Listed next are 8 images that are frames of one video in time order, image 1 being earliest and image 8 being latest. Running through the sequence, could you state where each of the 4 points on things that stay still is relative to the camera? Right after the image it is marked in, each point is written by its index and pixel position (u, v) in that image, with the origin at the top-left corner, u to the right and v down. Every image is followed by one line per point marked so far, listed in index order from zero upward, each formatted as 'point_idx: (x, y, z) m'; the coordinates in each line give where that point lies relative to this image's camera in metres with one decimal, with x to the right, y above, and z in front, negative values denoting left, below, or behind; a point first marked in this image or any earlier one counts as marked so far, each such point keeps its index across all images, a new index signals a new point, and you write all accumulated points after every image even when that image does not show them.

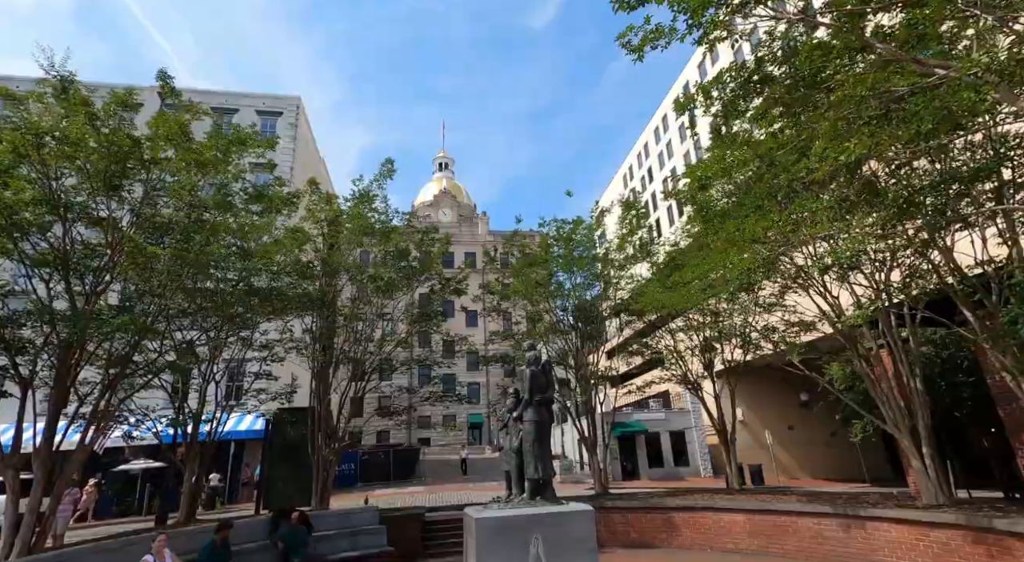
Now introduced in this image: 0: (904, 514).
0: (+5.7, -3.3, +7.9) m
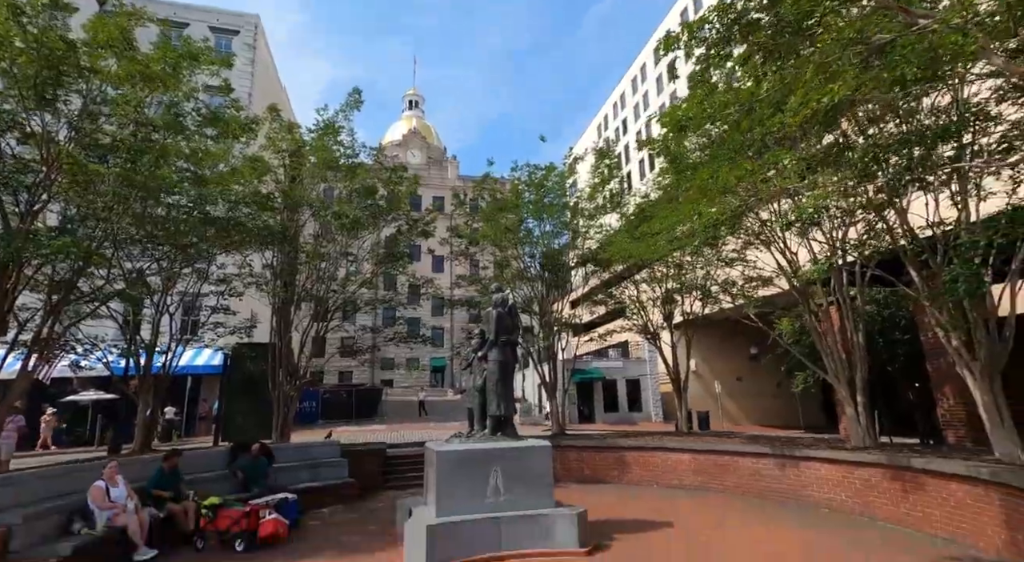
0: (+5.1, -2.7, +8.6) m
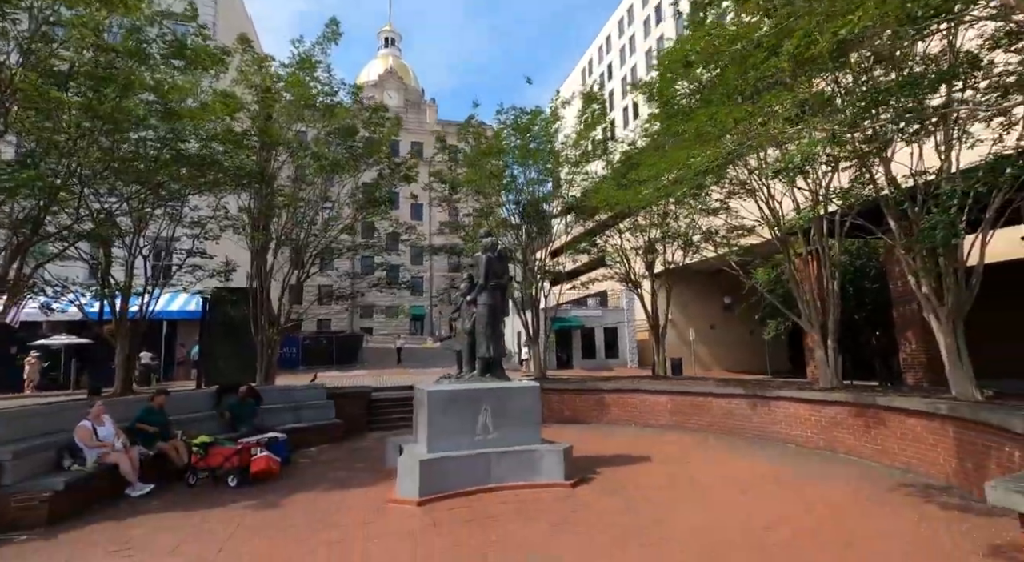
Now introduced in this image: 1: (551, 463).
0: (+4.8, -1.9, +9.0) m
1: (+0.5, -2.1, +6.5) m
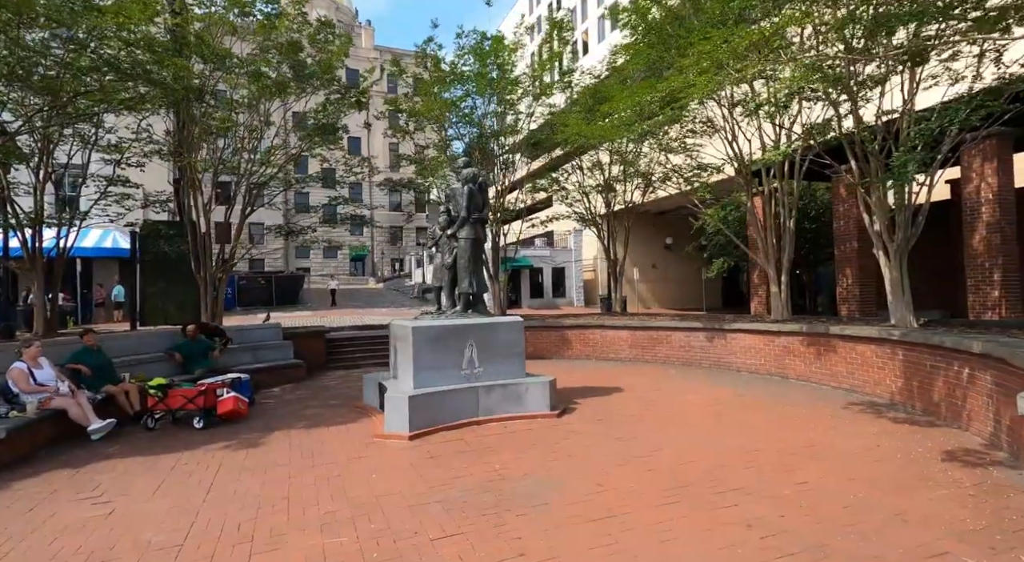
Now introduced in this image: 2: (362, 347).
0: (+4.3, -0.8, +9.5) m
1: (+0.3, -1.4, +6.5) m
2: (-3.3, -1.5, +12.2) m
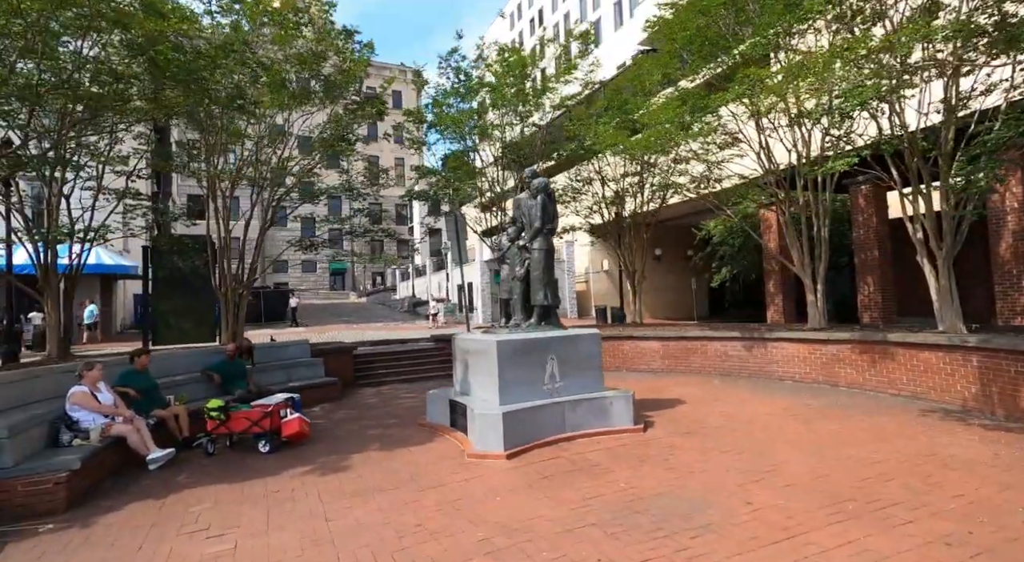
0: (+5.1, -1.0, +9.6) m
1: (+1.3, -1.5, +6.4) m
2: (-2.7, -1.8, +11.9) m
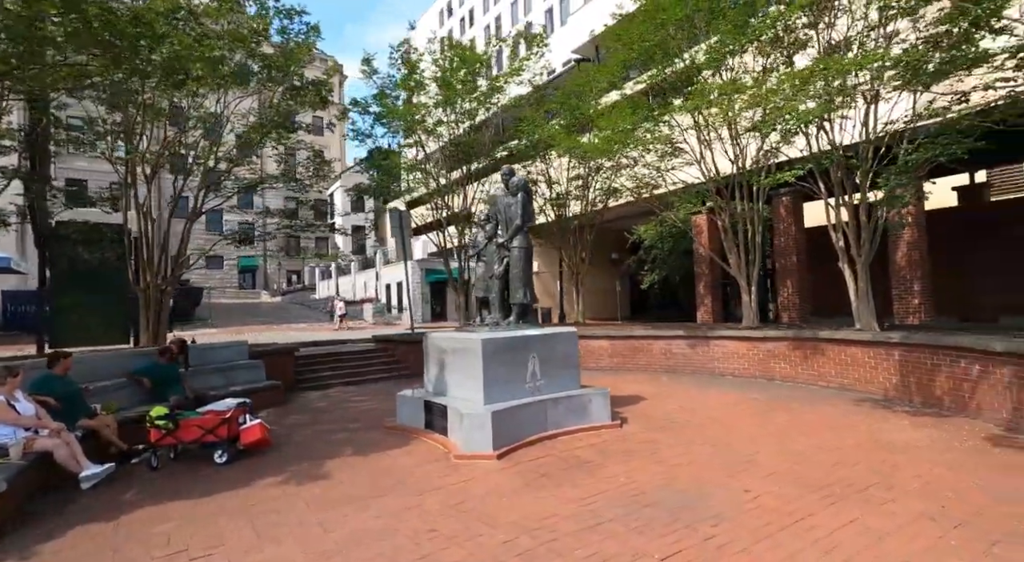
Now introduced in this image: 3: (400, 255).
0: (+4.3, -1.0, +10.3) m
1: (+1.0, -1.5, +6.5) m
2: (-3.7, -1.7, +11.3) m
3: (-2.8, +0.6, +13.8) m
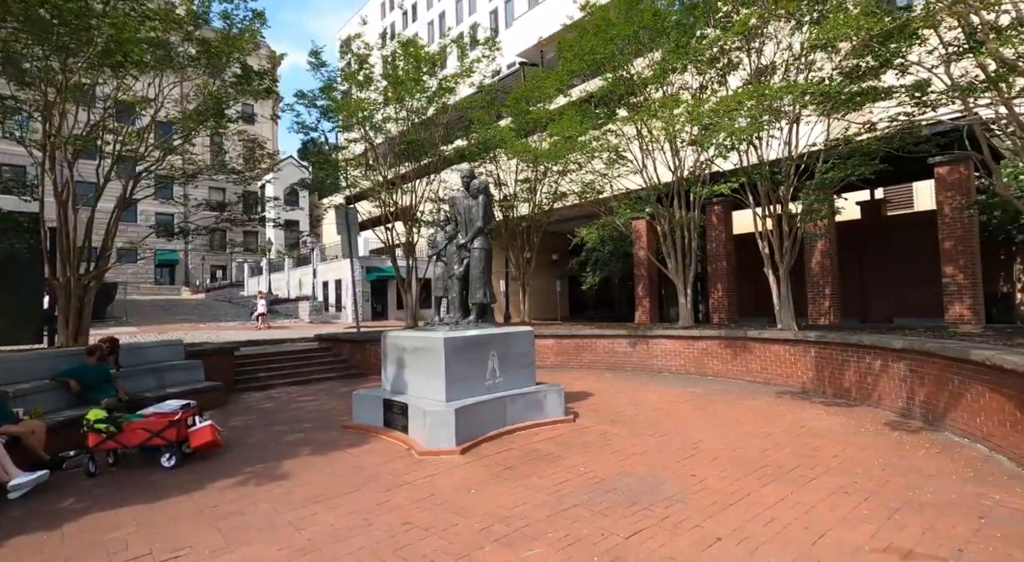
0: (+3.3, -1.0, +10.9) m
1: (+0.5, -1.5, +6.8) m
2: (-4.8, -1.7, +11.0) m
3: (-4.1, +0.7, +13.5) m
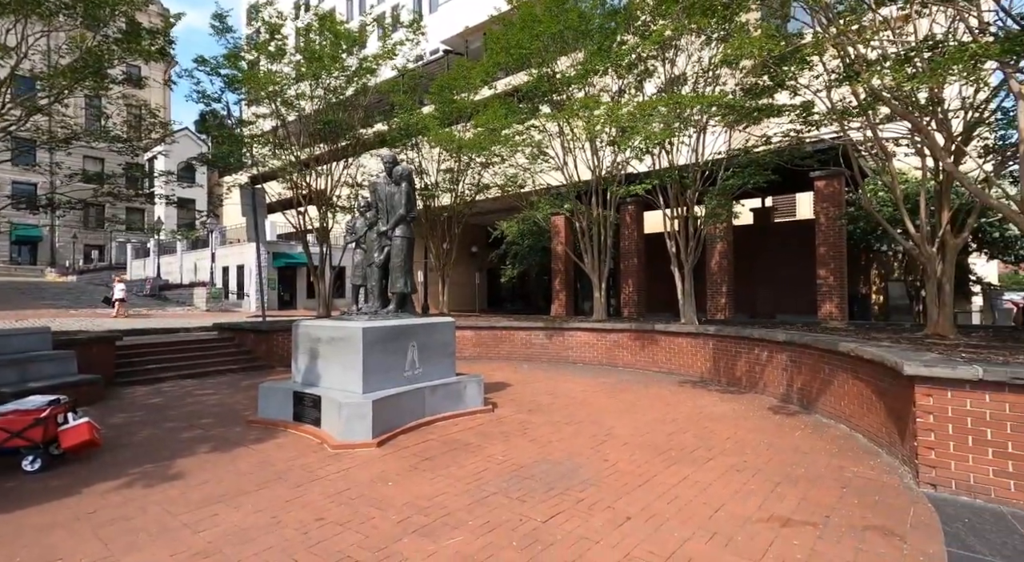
0: (+1.7, -0.9, +11.3) m
1: (-0.5, -1.4, +6.7) m
2: (-6.4, -1.4, +10.1) m
3: (-6.0, +1.0, +12.6) m
